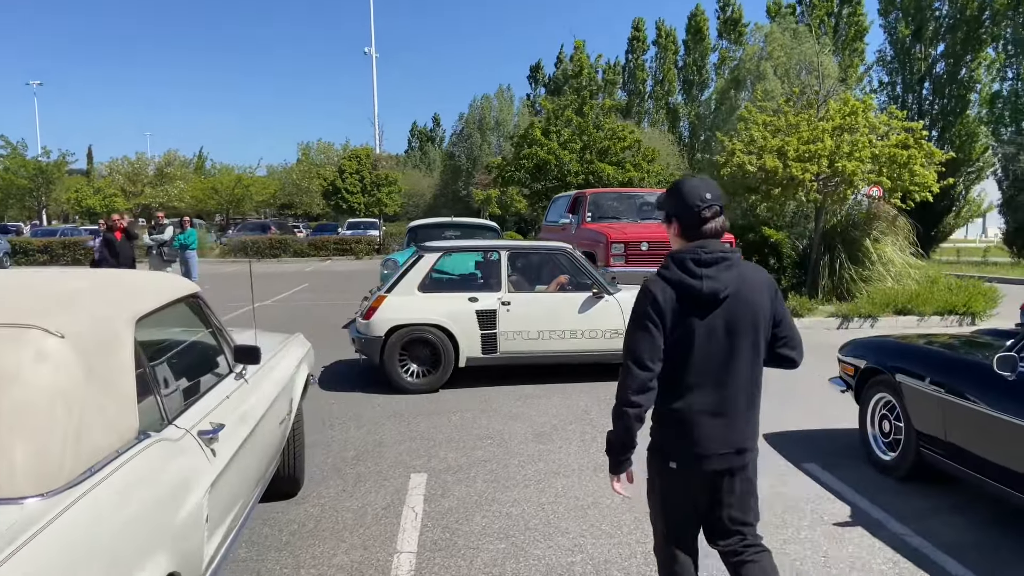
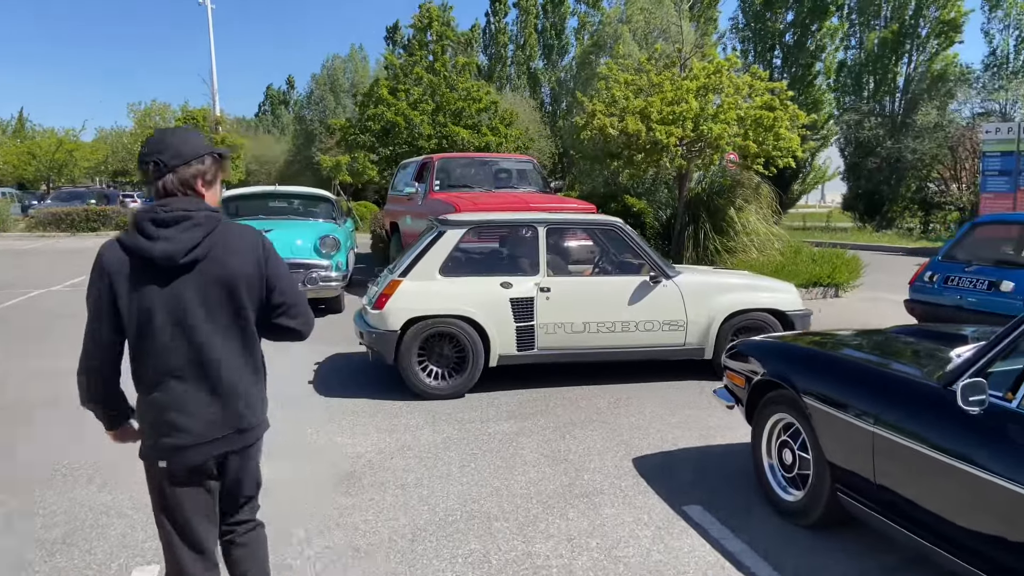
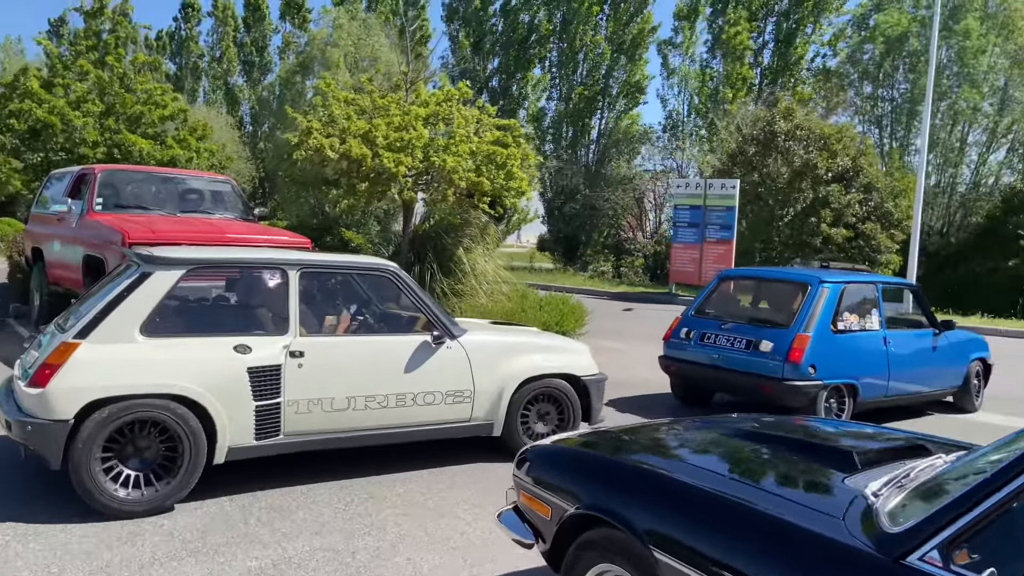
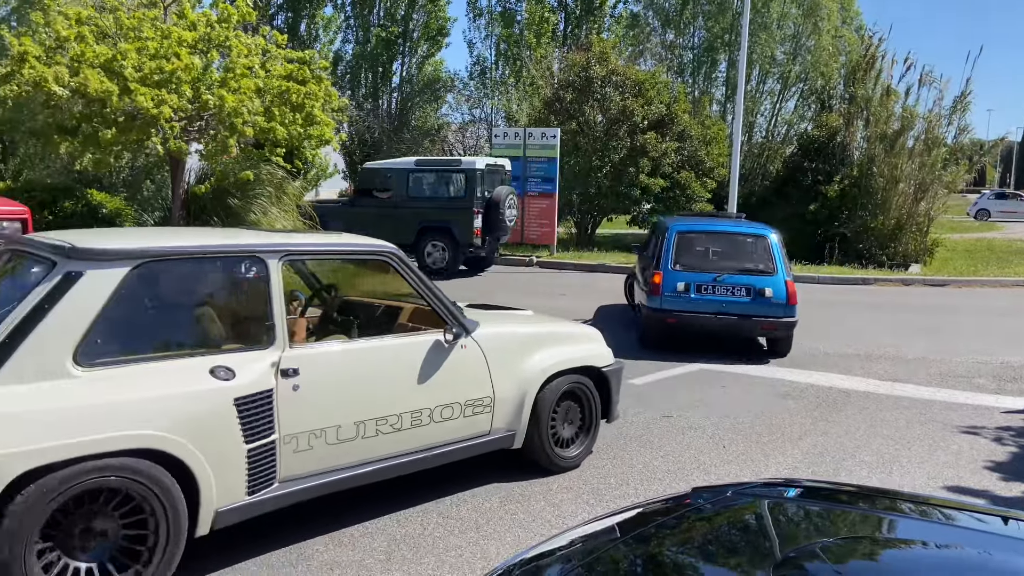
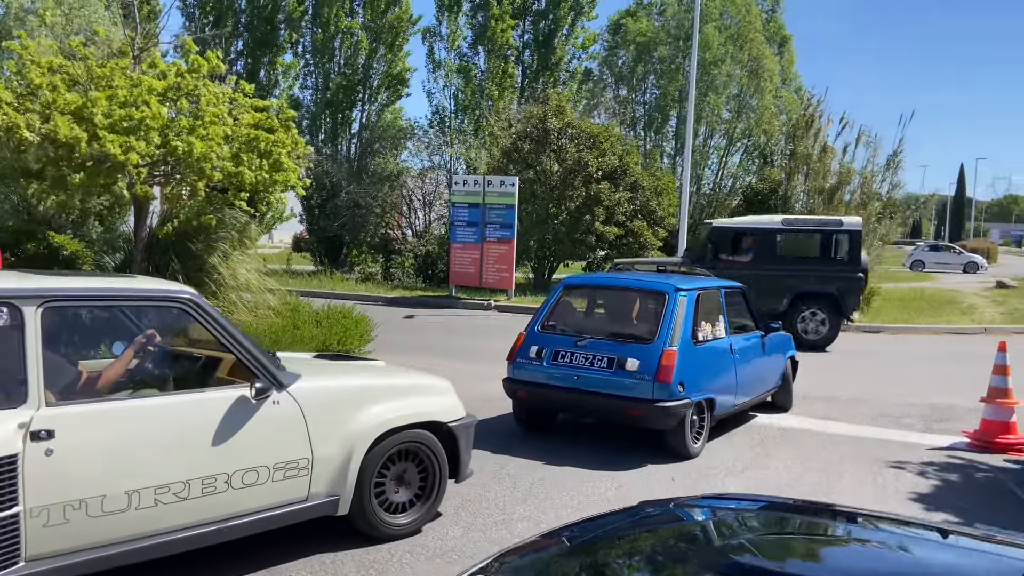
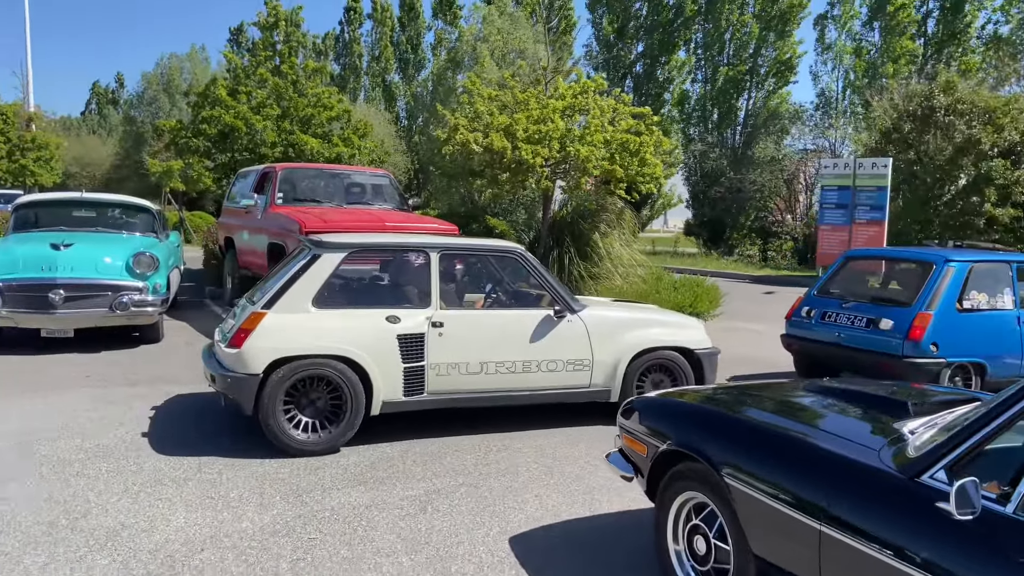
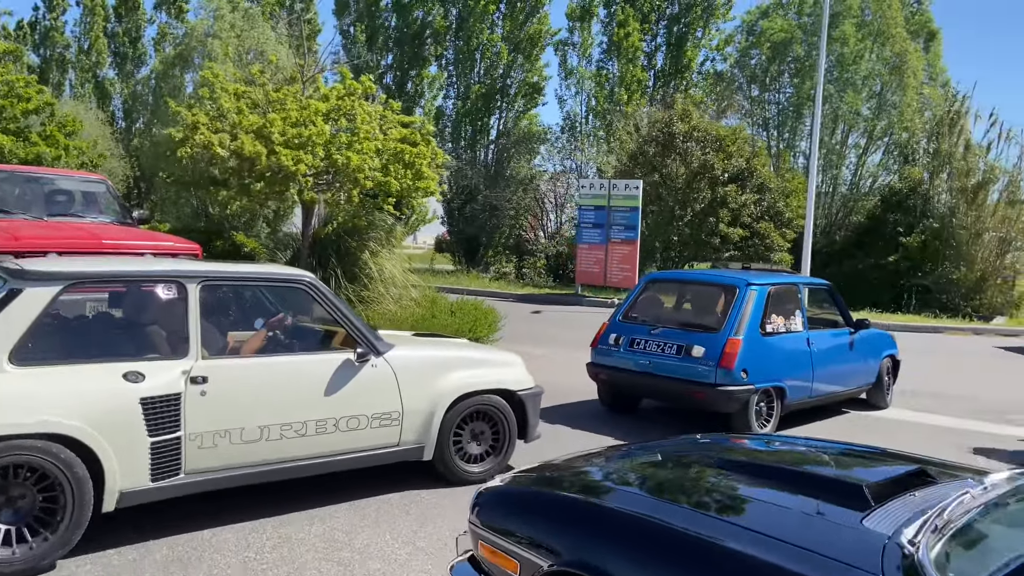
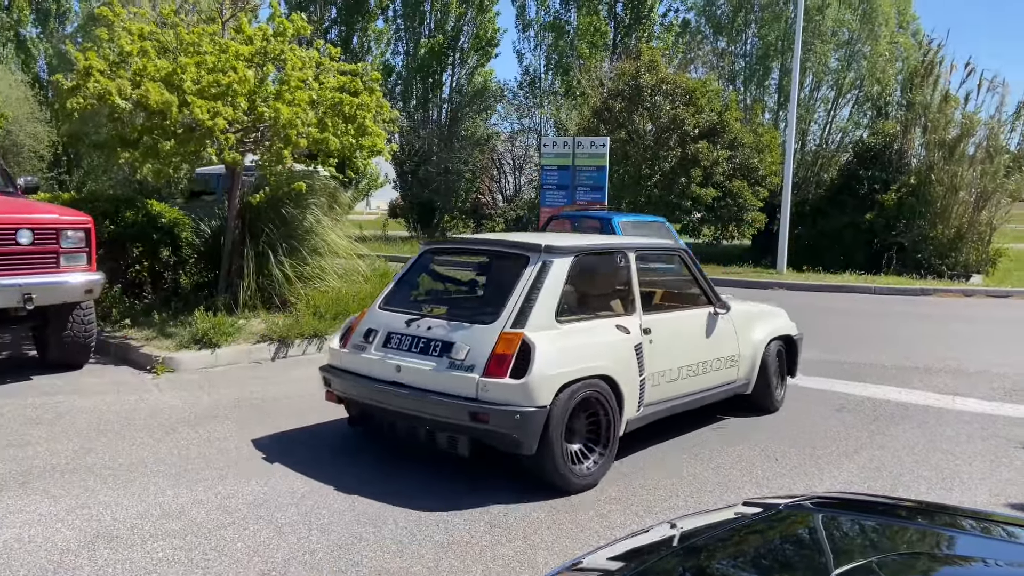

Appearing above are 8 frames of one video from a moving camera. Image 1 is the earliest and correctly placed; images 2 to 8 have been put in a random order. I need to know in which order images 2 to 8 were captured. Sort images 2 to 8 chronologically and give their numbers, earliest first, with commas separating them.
2, 6, 3, 7, 5, 4, 8
